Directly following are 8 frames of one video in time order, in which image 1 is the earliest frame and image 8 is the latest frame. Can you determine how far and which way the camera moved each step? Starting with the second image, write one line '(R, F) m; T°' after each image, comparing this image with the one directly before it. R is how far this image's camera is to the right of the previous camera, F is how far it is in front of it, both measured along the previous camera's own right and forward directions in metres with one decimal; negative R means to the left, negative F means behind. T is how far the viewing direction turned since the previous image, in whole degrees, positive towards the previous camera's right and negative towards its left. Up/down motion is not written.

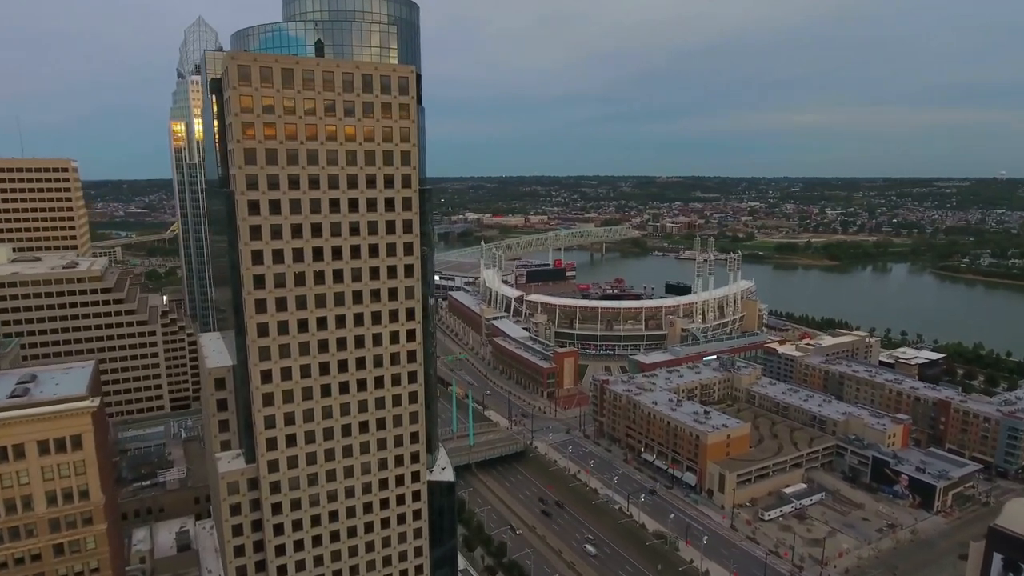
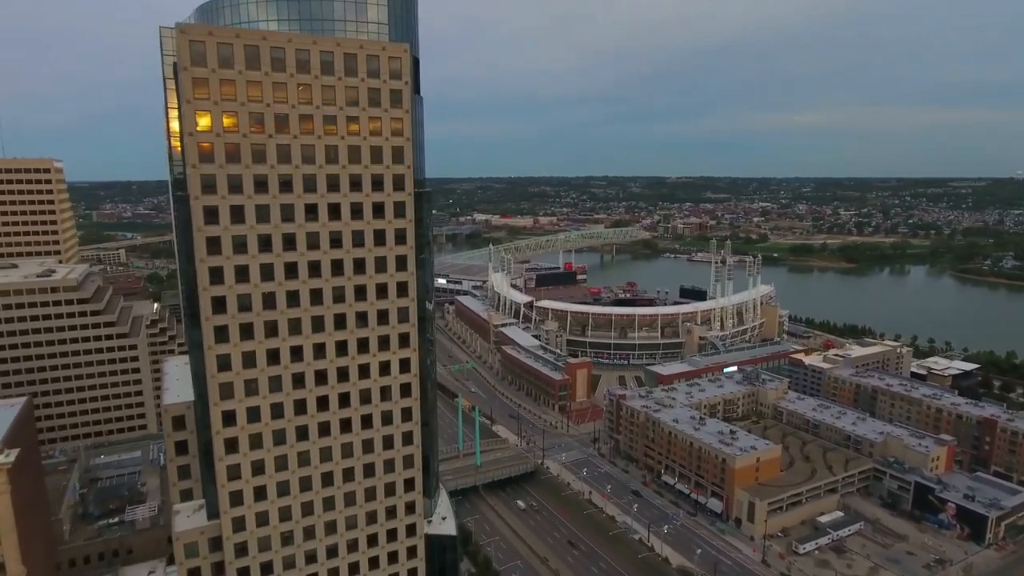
(-0.3, +7.7) m; -1°
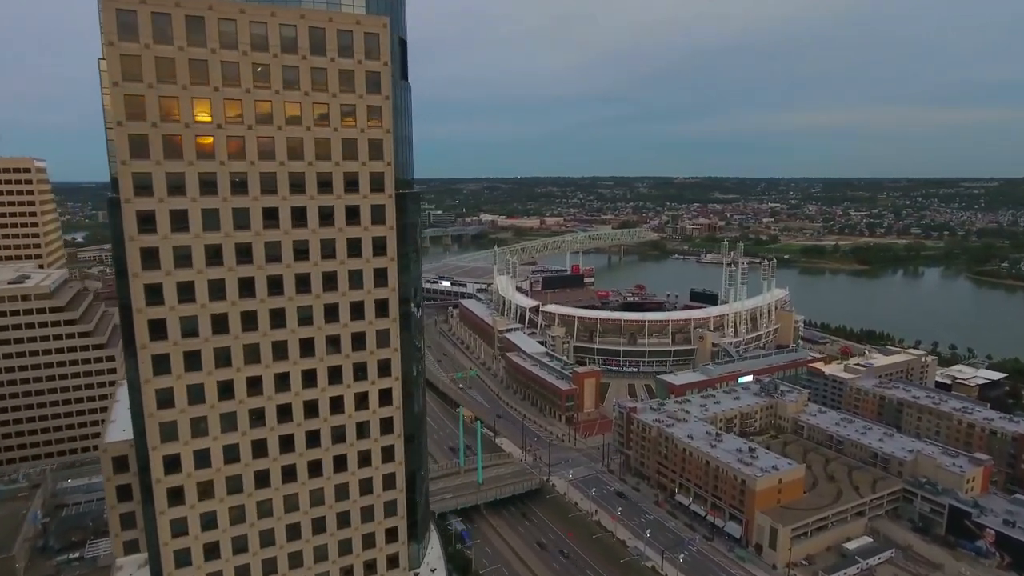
(+0.4, +6.1) m; -1°
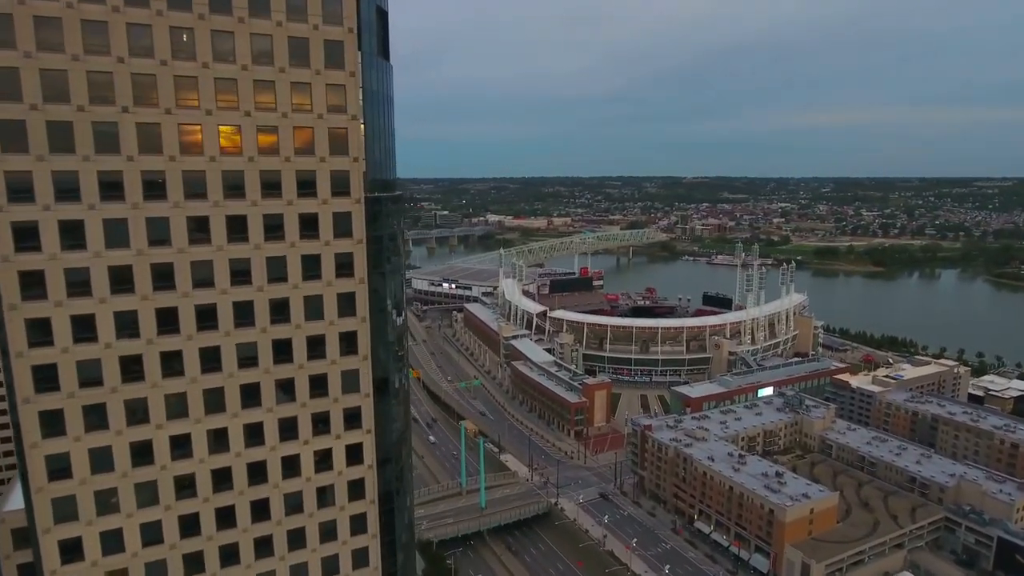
(+0.2, +7.3) m; -1°
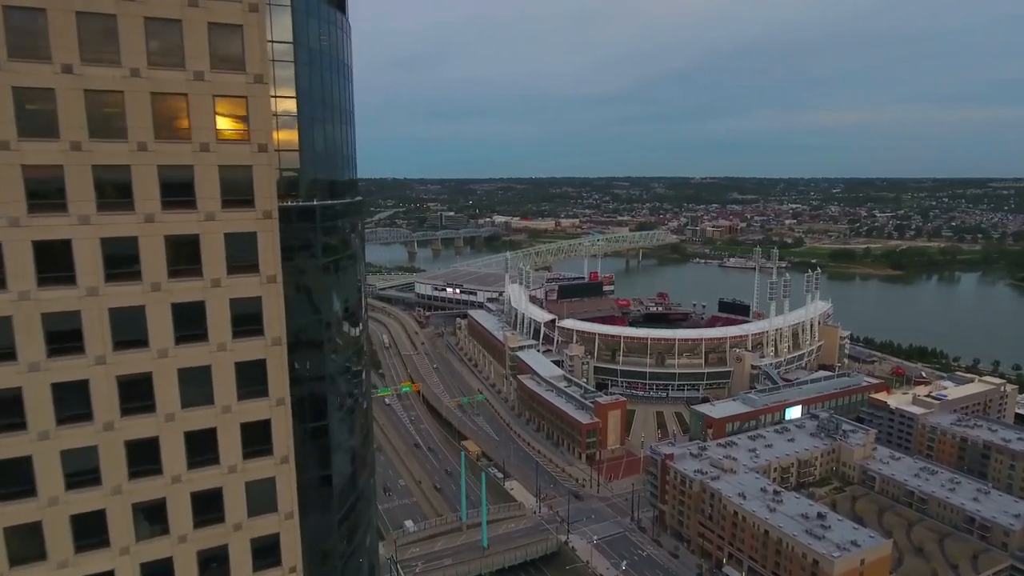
(+0.1, +9.9) m; -1°
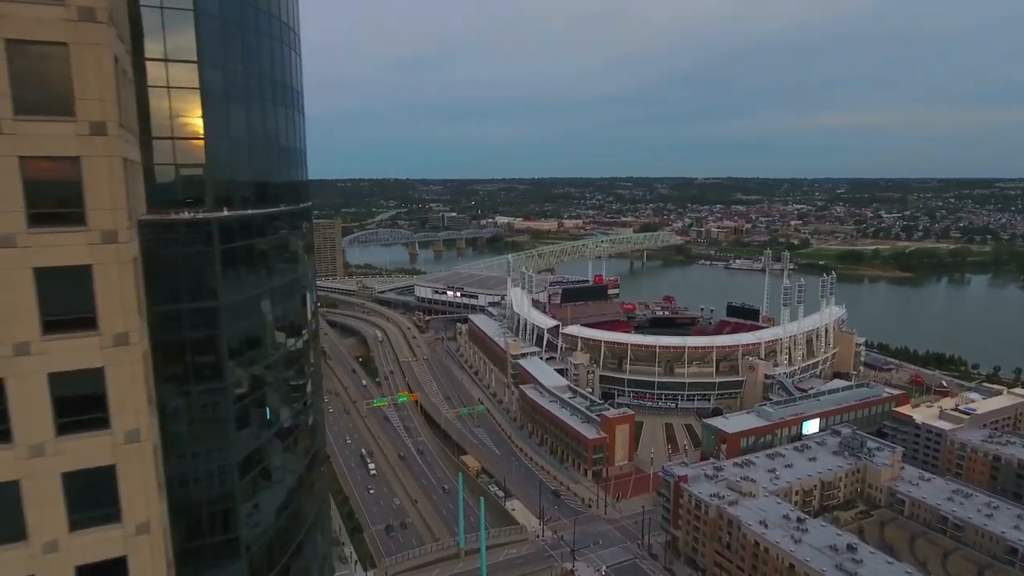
(+0.2, +6.2) m; 0°
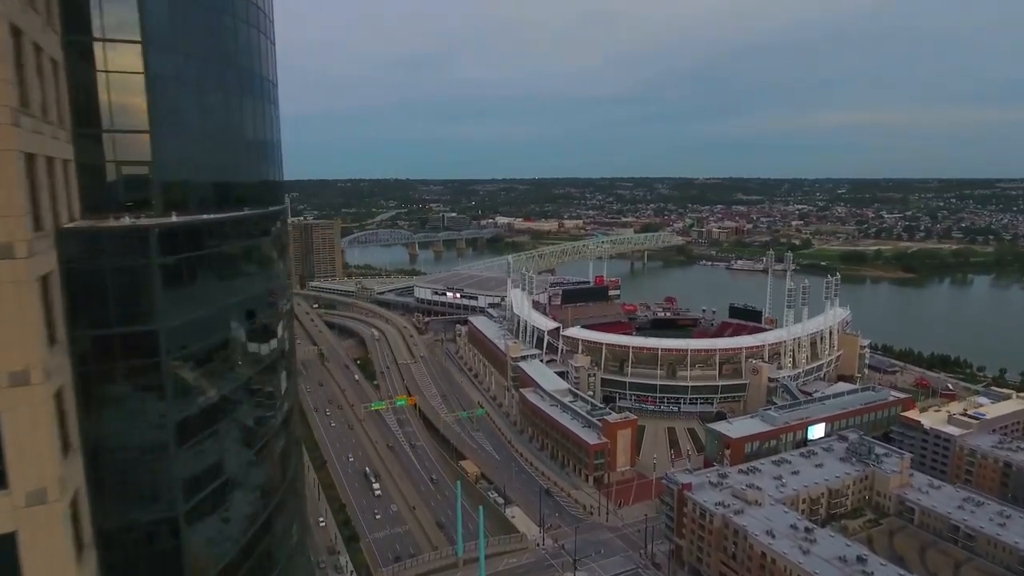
(+0.1, +2.0) m; 0°
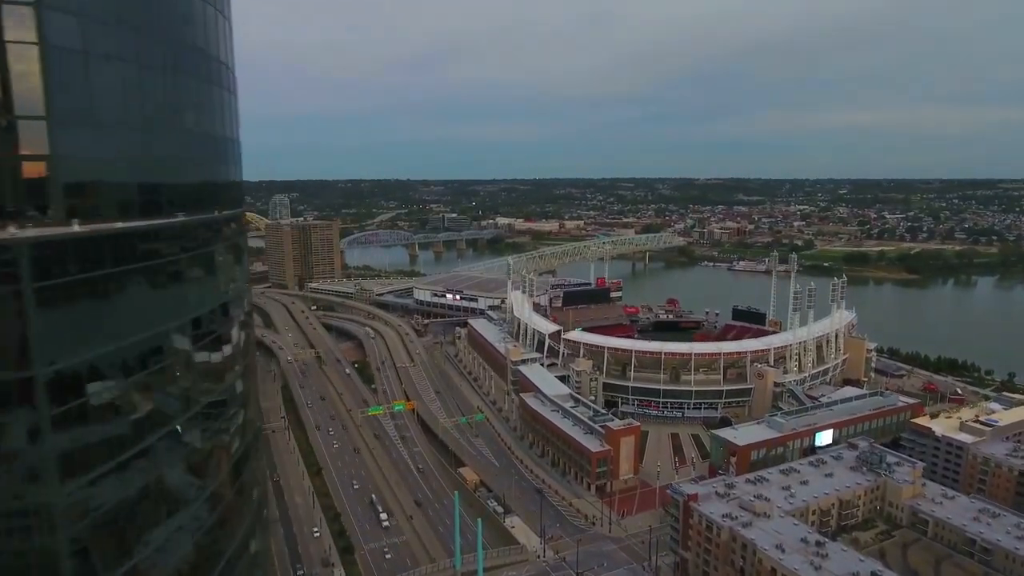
(+0.1, +2.6) m; 0°
